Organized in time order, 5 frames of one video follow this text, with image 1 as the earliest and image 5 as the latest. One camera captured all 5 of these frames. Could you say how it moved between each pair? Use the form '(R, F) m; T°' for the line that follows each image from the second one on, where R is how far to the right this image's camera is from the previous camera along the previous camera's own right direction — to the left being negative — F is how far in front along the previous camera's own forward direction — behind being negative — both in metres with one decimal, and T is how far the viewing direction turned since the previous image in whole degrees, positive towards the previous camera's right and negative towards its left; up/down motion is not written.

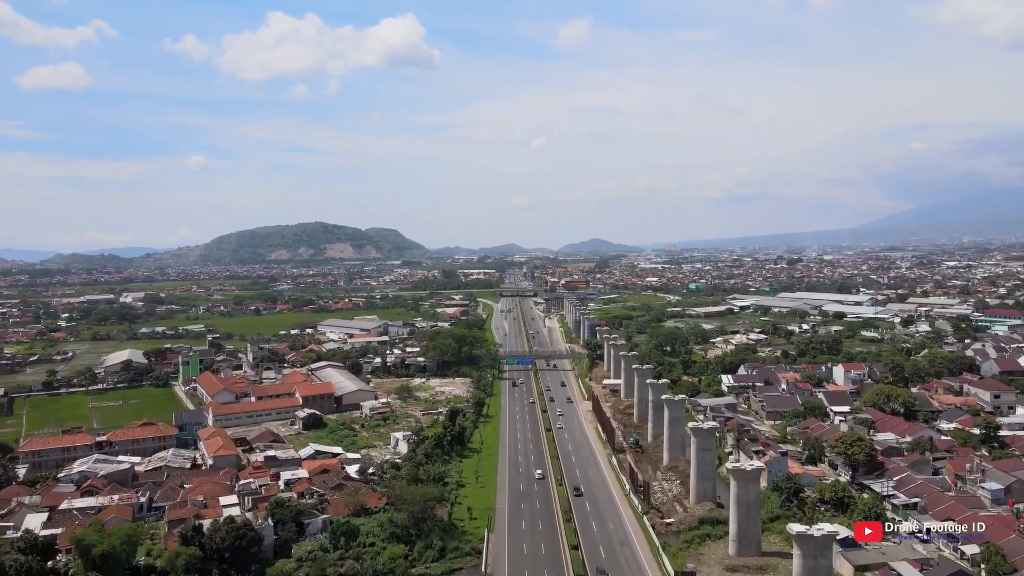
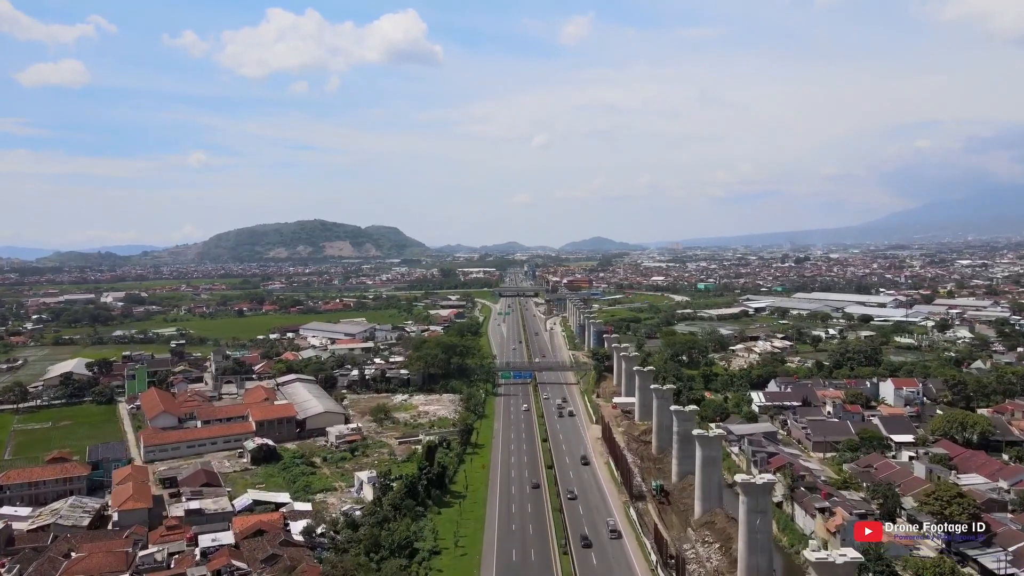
(+0.2, +4.5) m; 0°
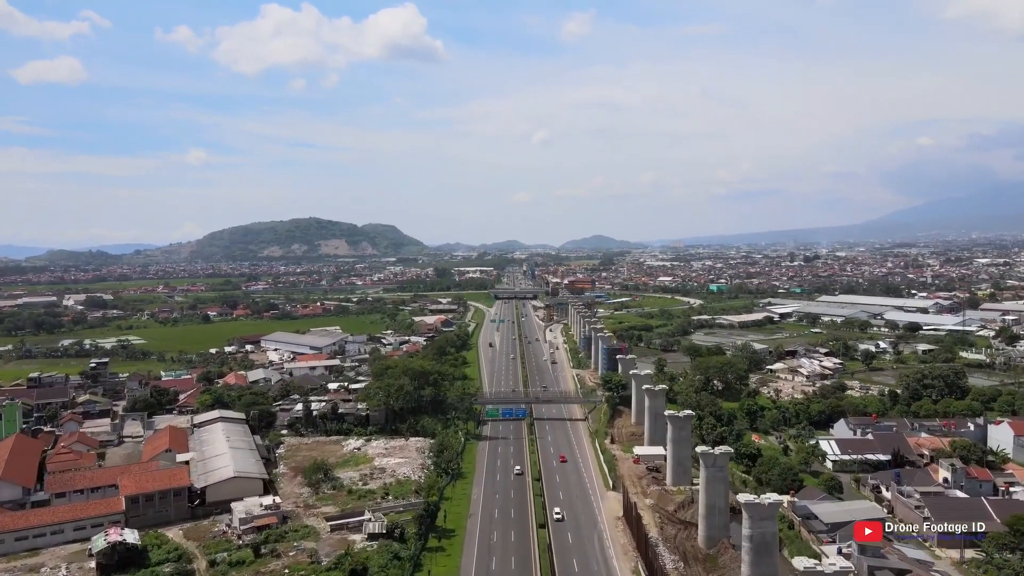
(+0.4, +7.1) m; 0°
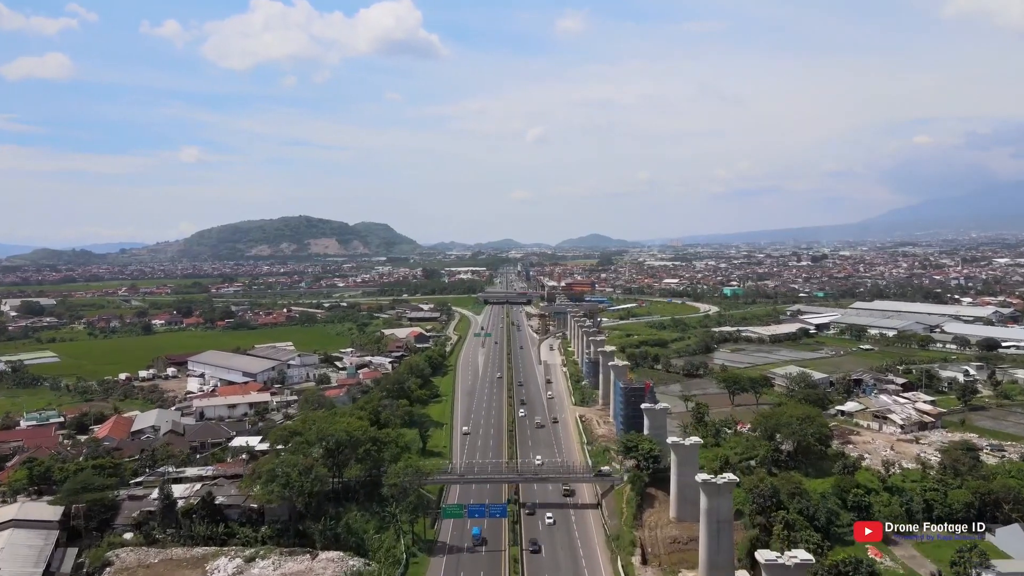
(+0.5, +8.8) m; 0°
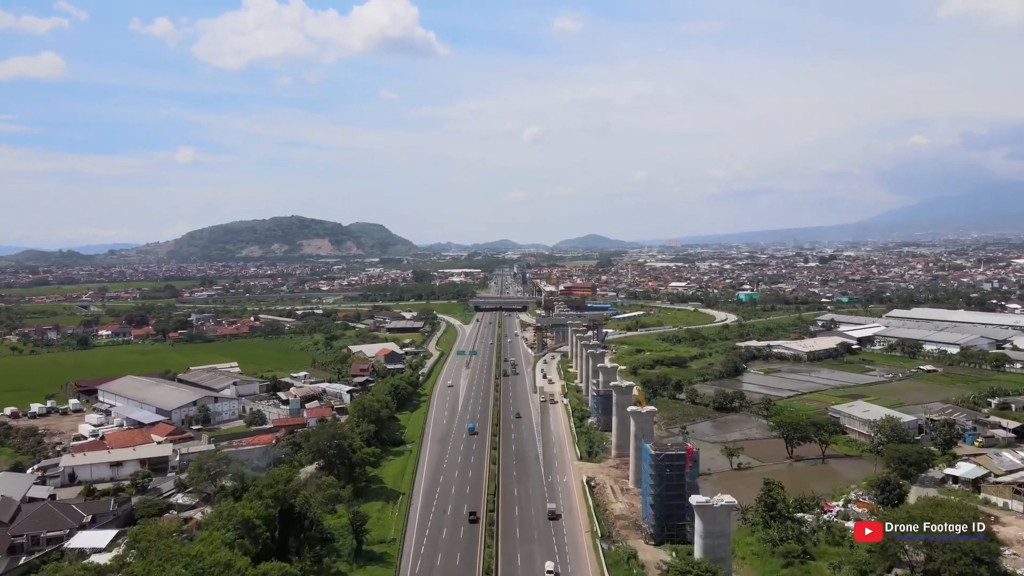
(+0.4, +7.1) m; 0°
